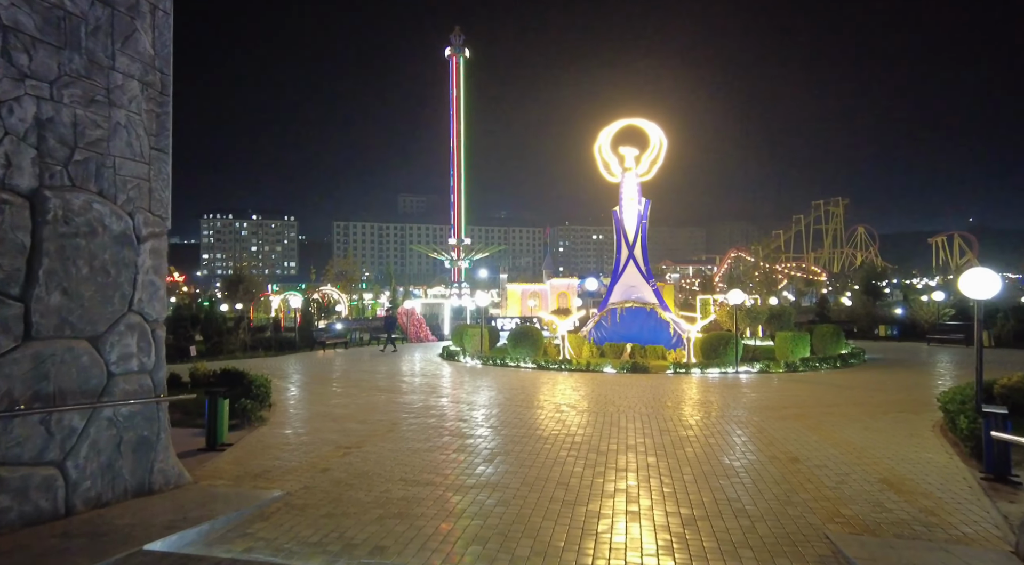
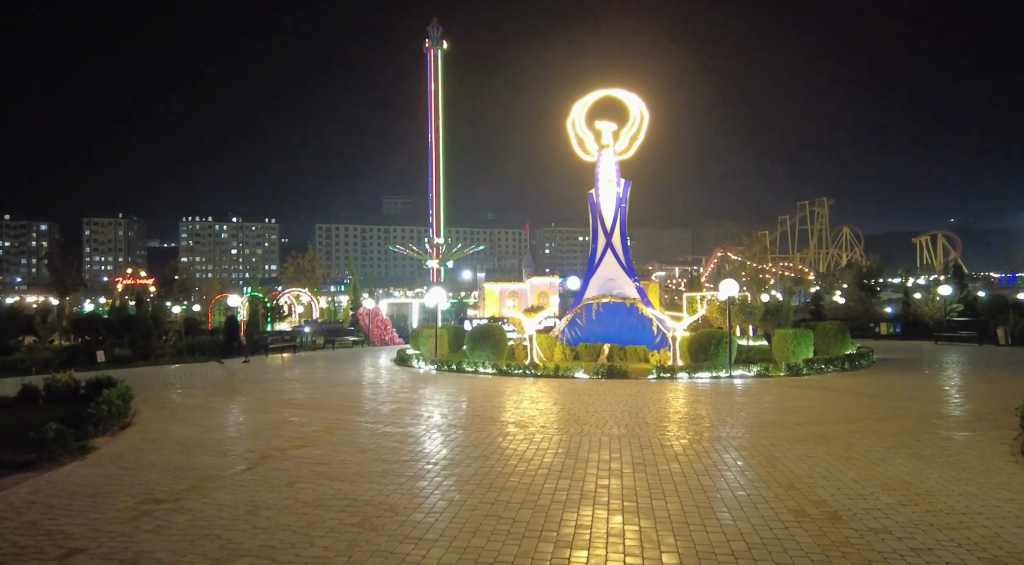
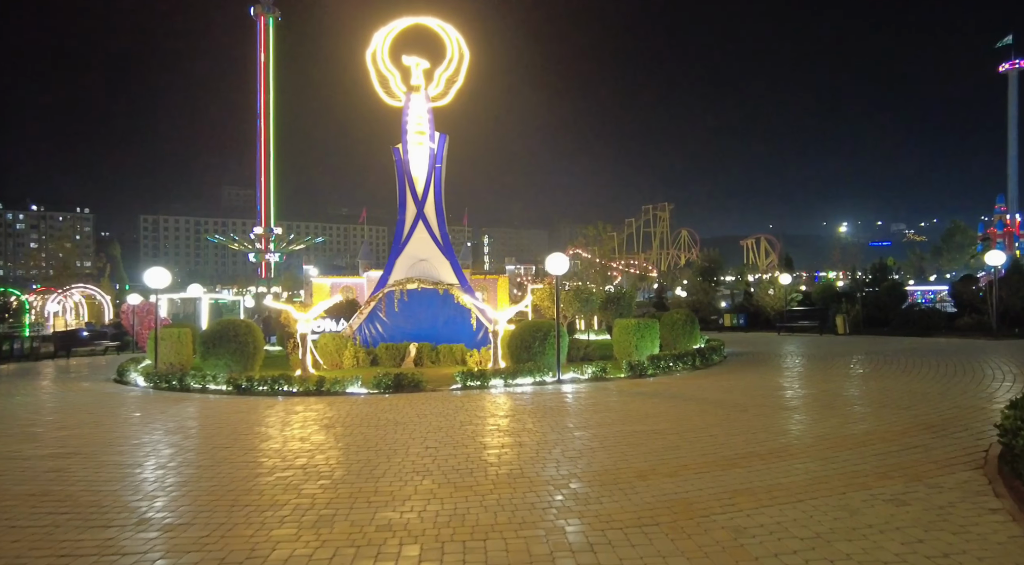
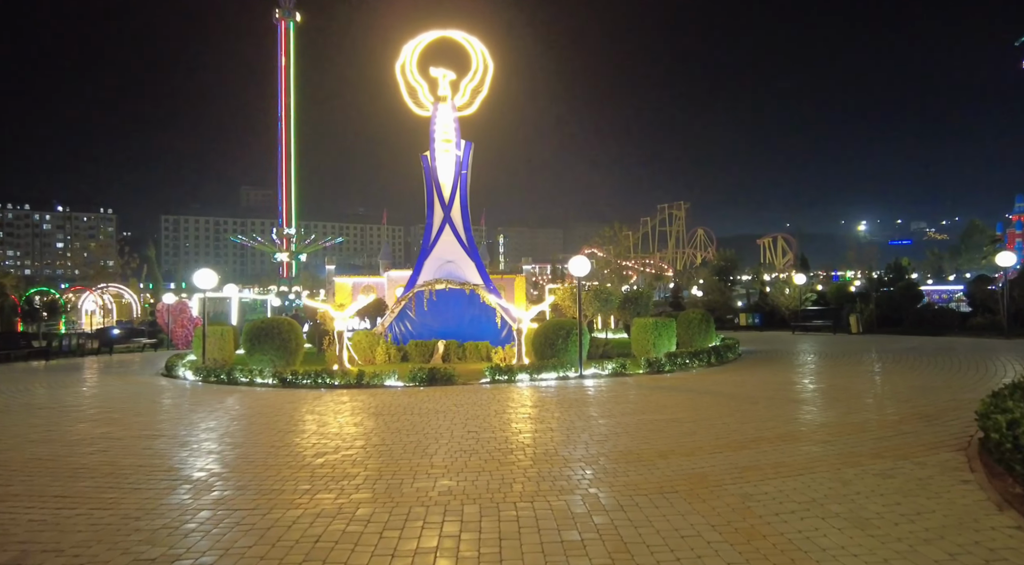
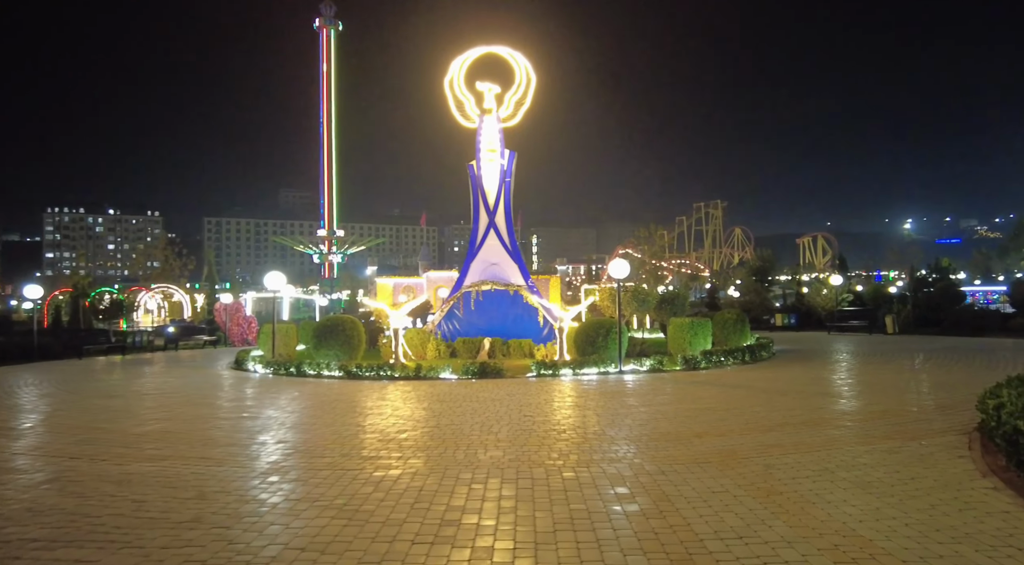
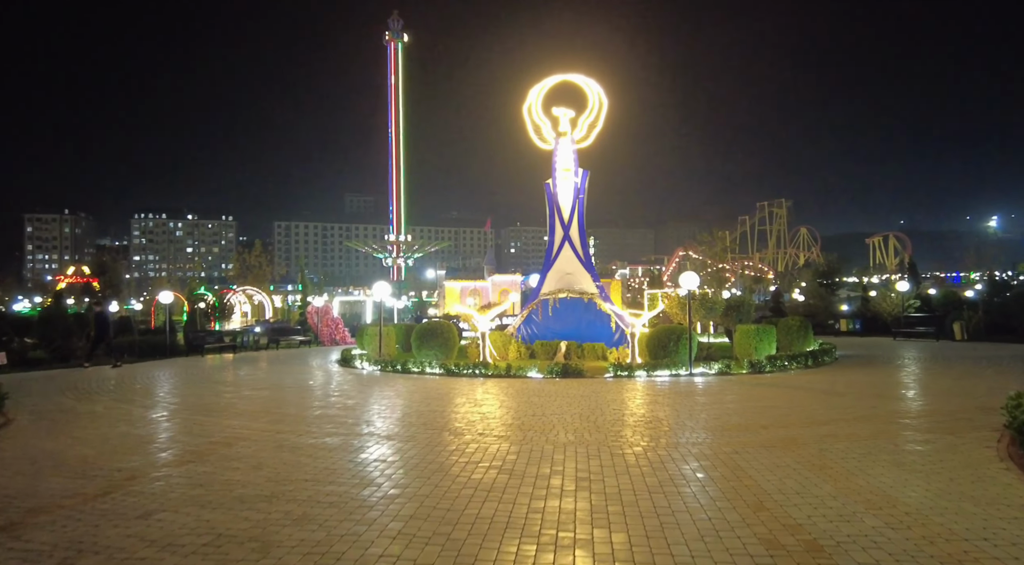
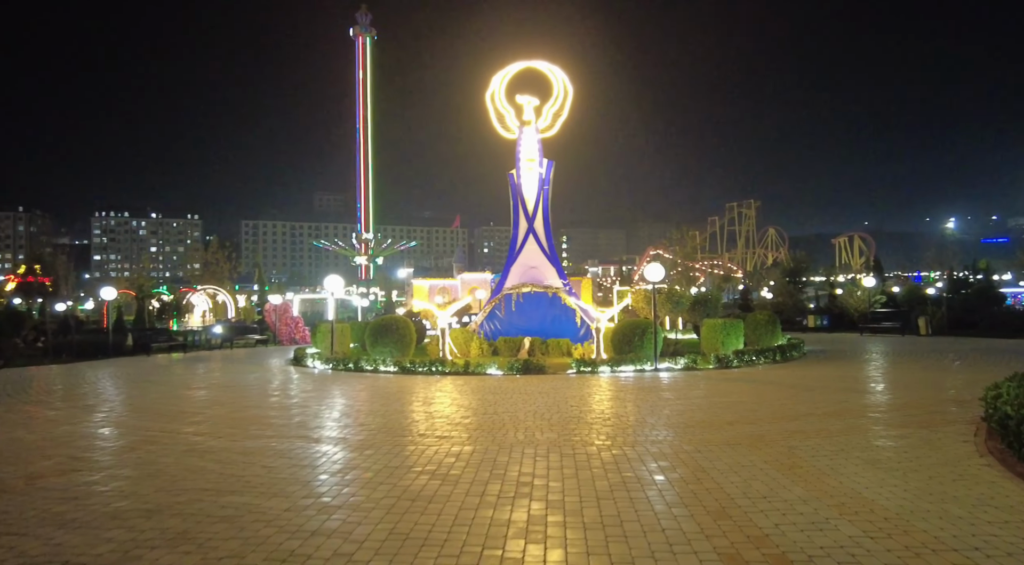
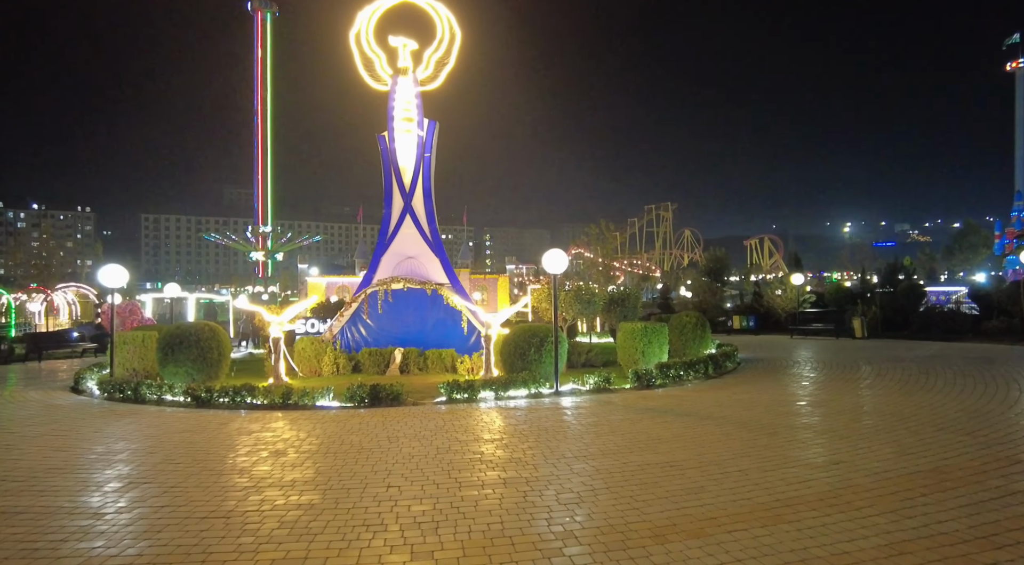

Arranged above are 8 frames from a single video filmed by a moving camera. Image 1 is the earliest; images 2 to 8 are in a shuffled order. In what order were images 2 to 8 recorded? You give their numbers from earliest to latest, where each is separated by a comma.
2, 6, 7, 5, 4, 3, 8
